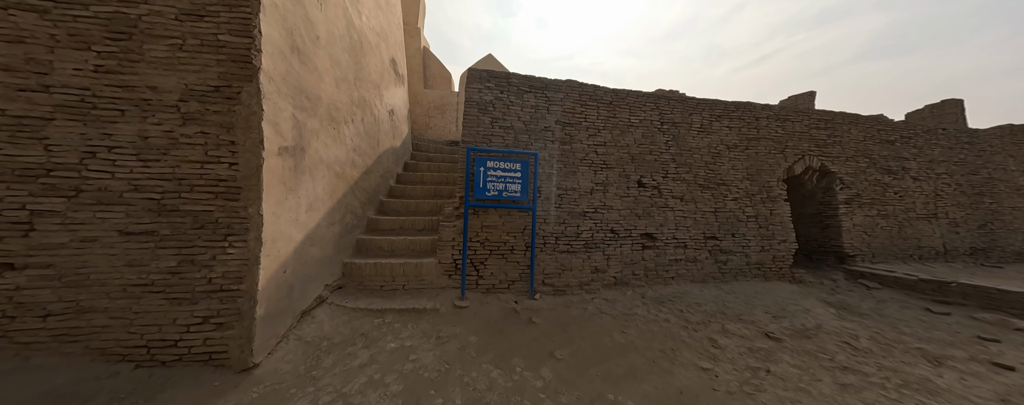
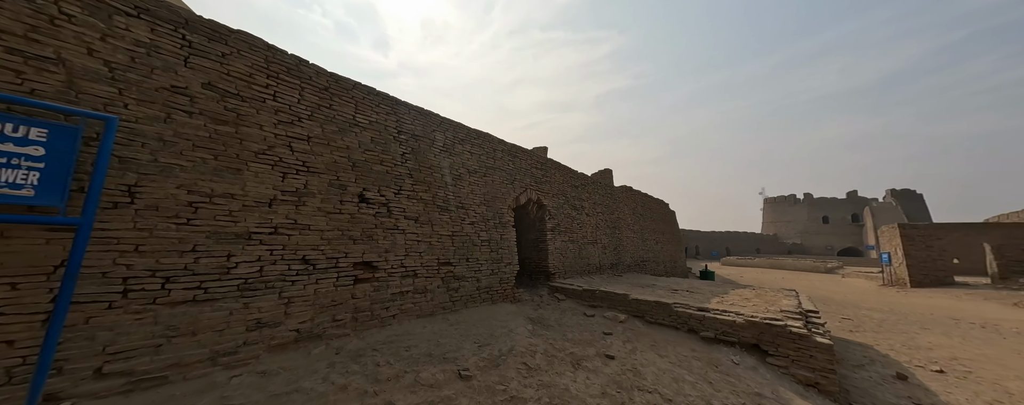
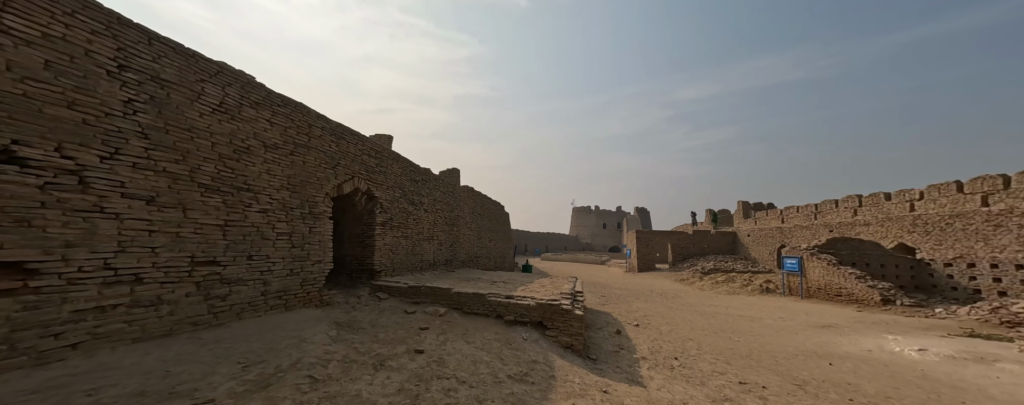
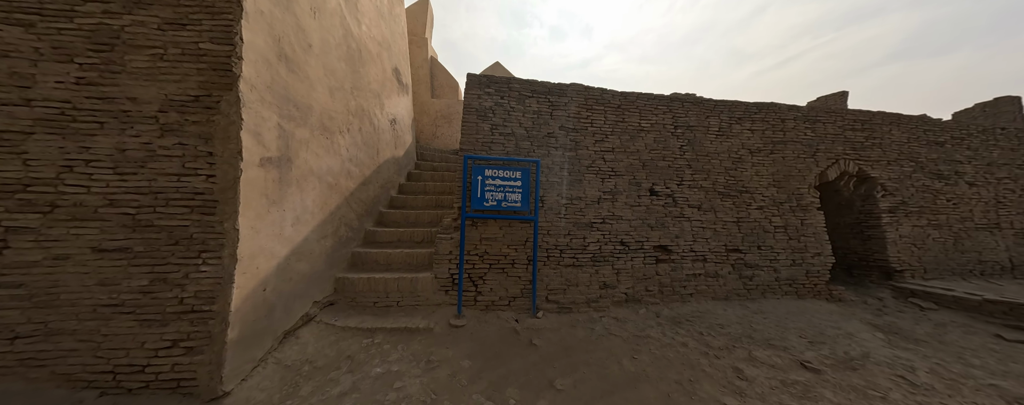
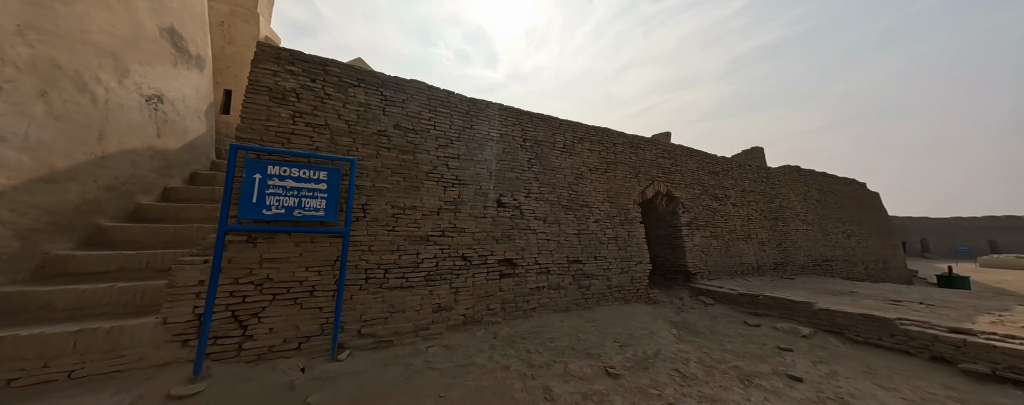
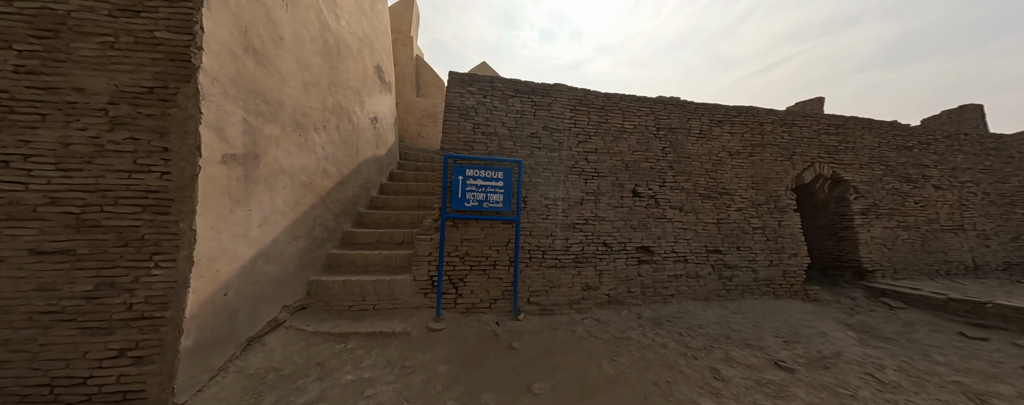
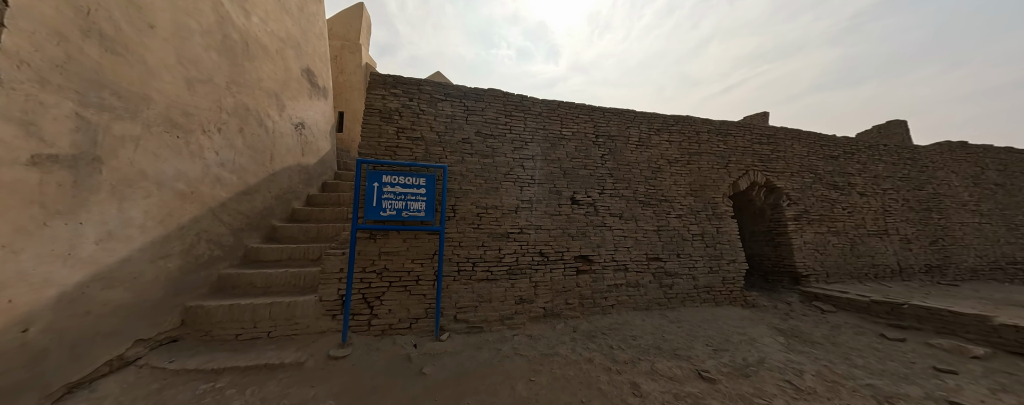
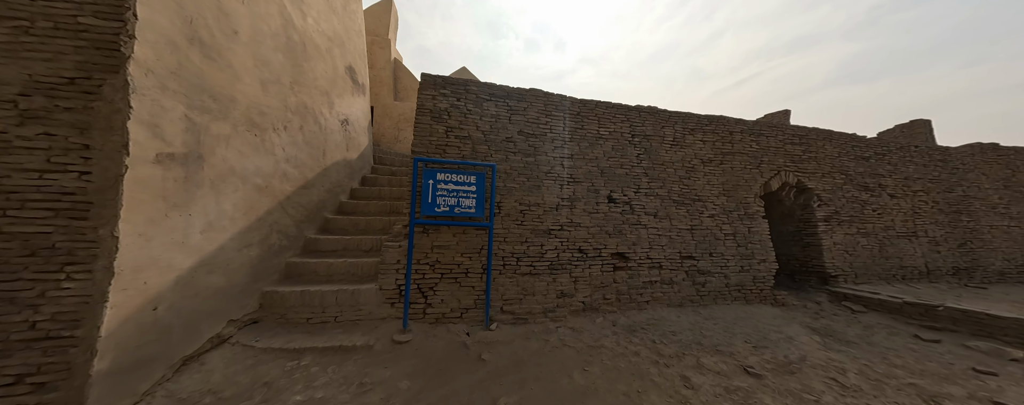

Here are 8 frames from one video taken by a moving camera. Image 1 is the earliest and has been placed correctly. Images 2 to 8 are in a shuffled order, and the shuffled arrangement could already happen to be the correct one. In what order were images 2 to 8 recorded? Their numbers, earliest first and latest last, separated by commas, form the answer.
4, 6, 8, 7, 5, 2, 3
